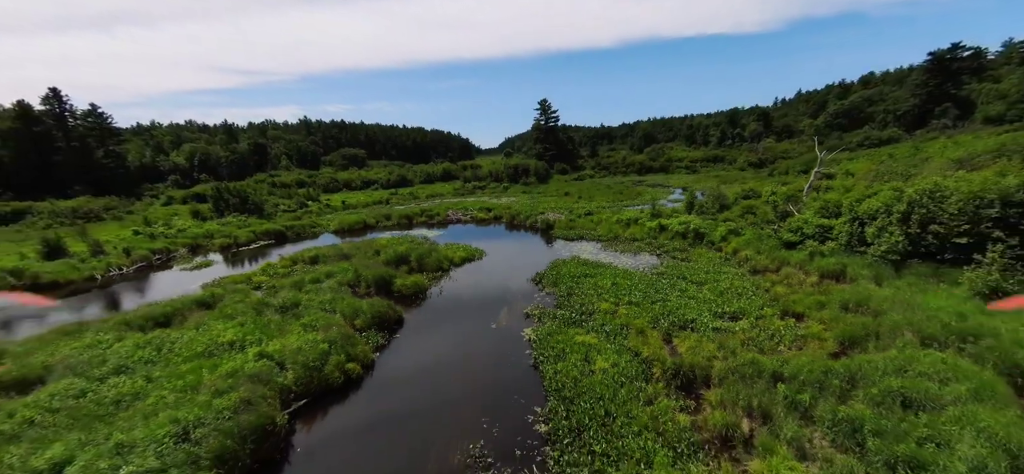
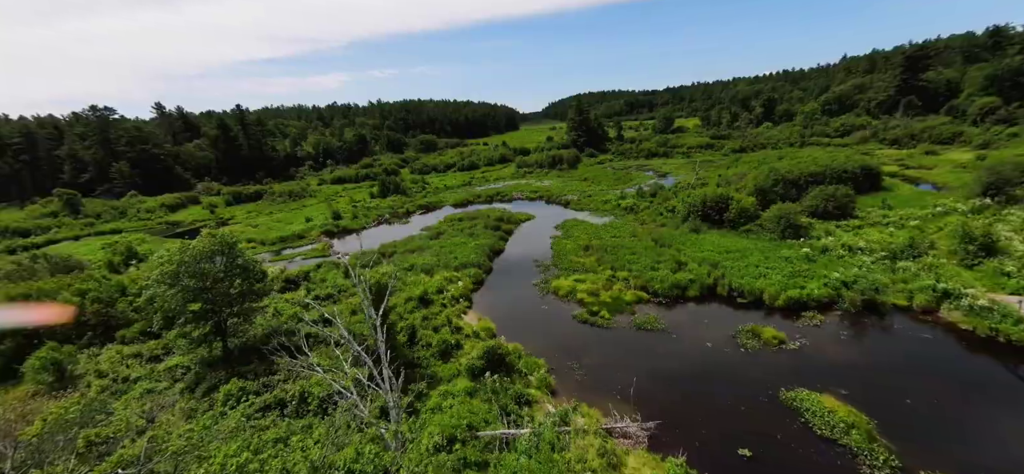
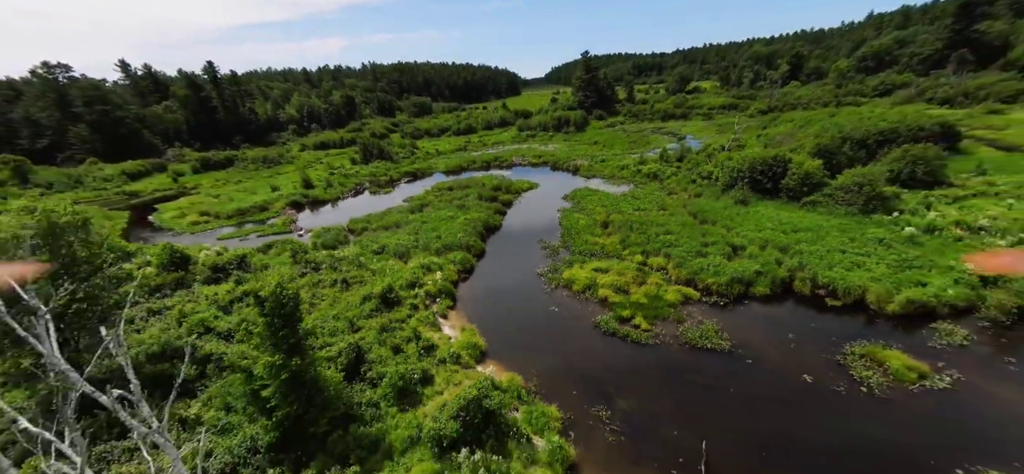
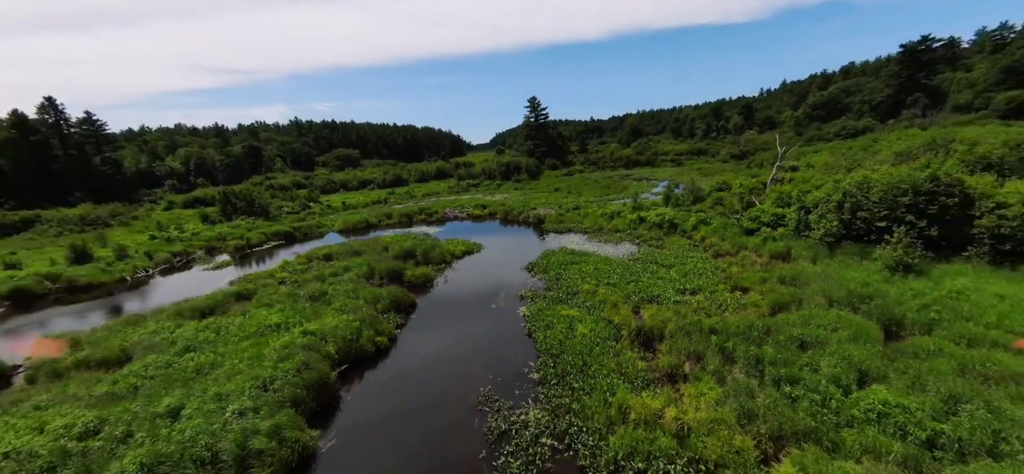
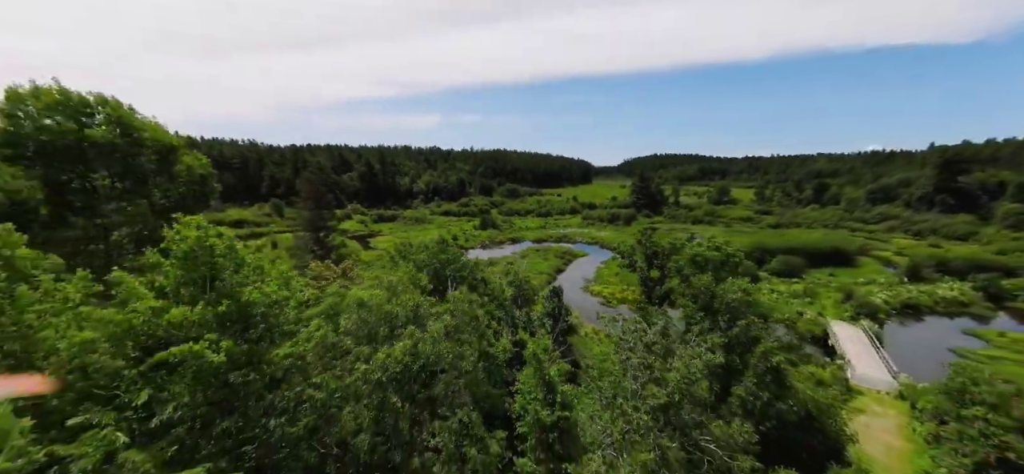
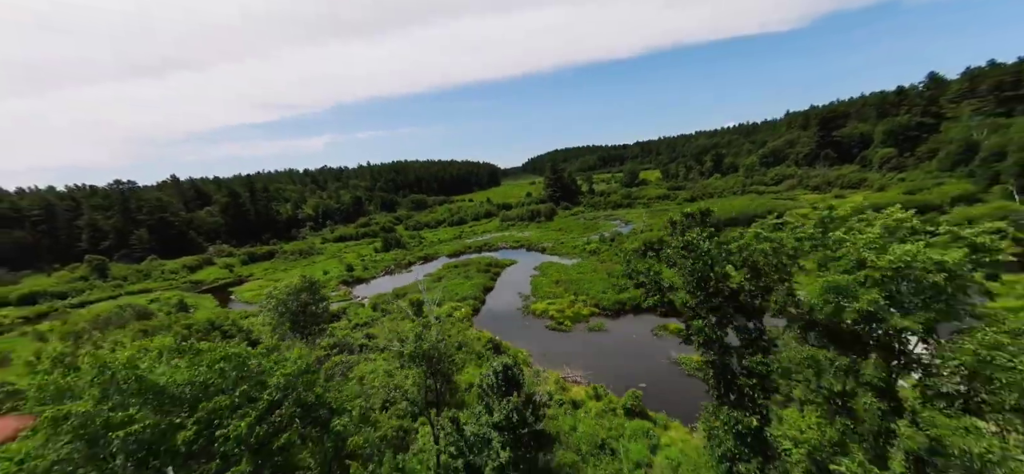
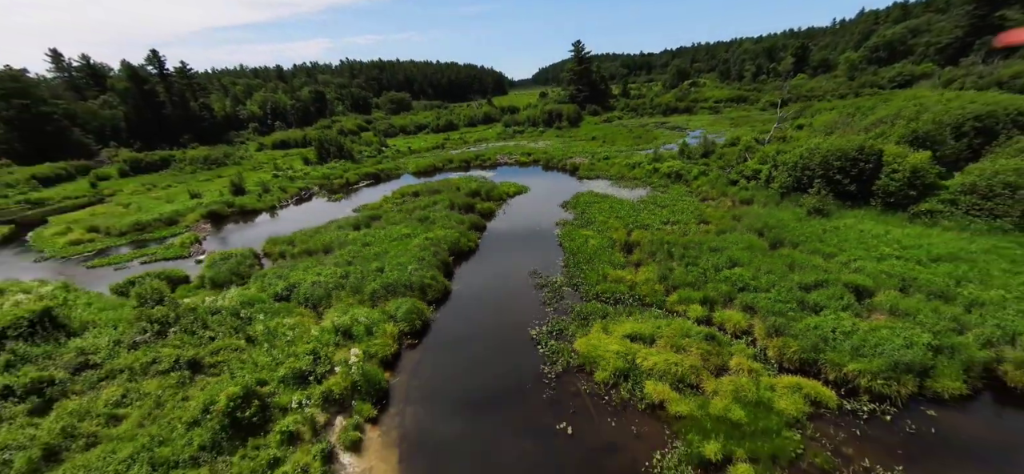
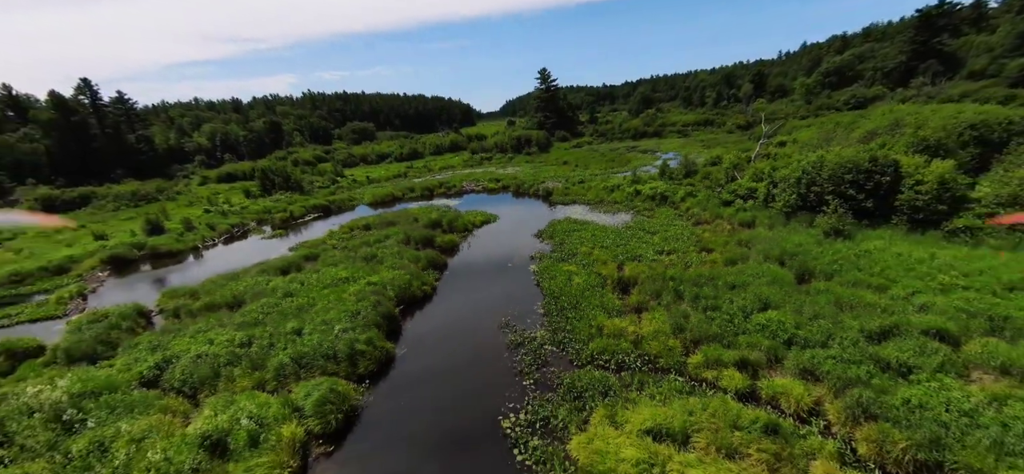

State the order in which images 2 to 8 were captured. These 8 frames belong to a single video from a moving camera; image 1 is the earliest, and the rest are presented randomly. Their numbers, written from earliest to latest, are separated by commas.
4, 8, 7, 3, 2, 6, 5
